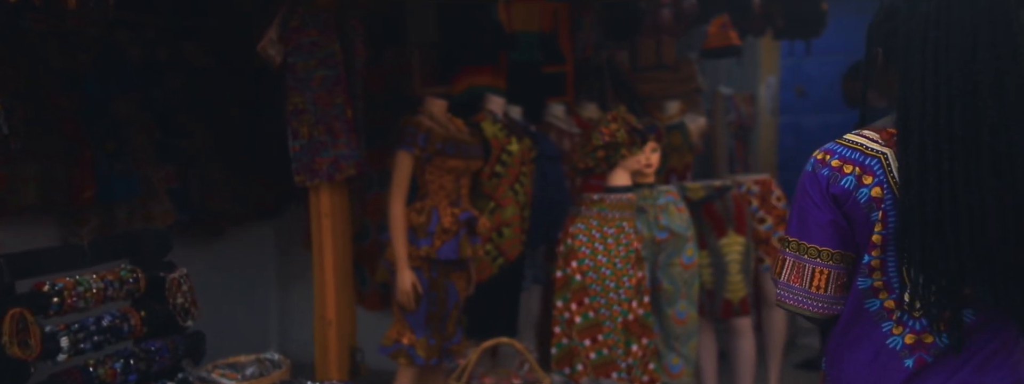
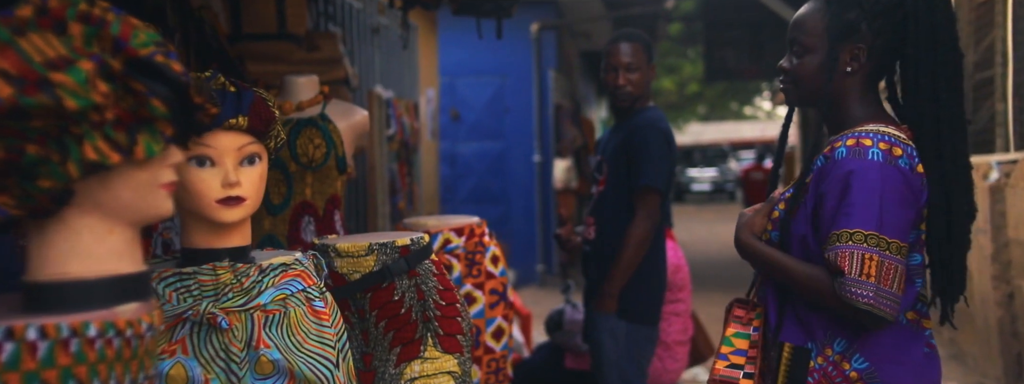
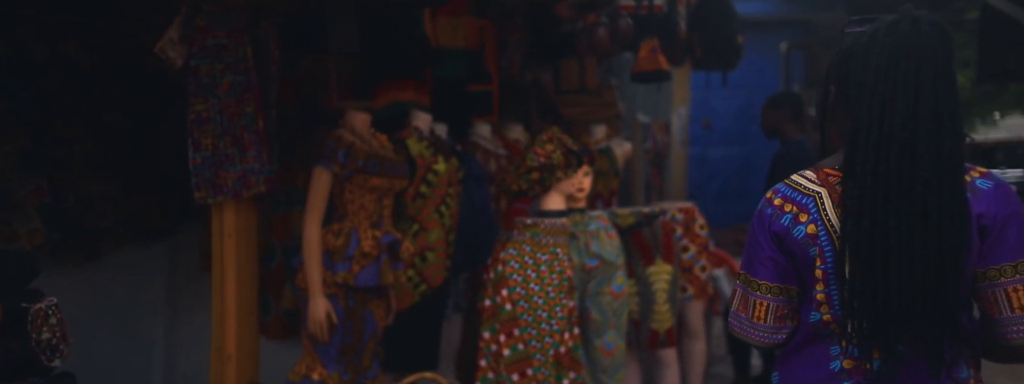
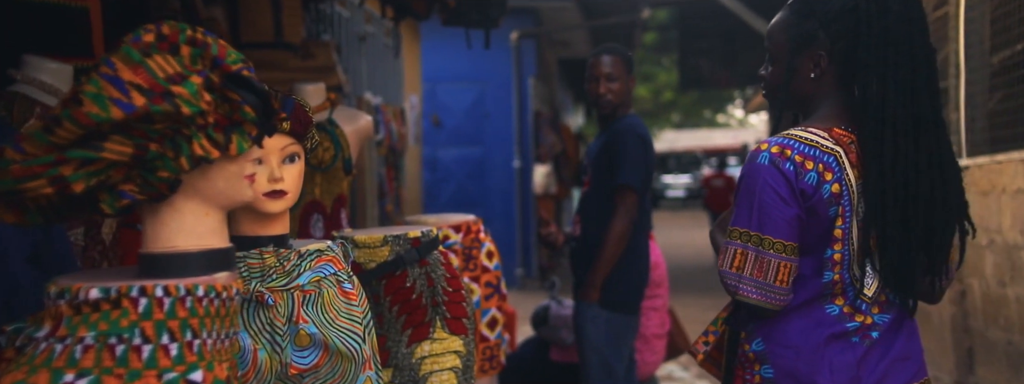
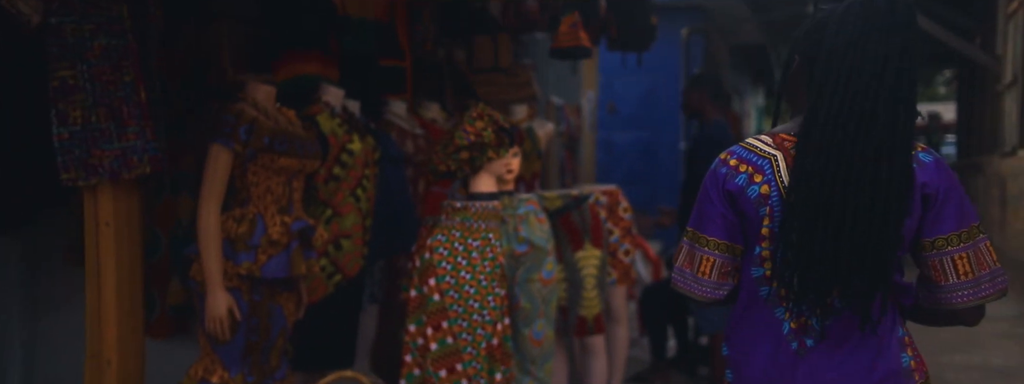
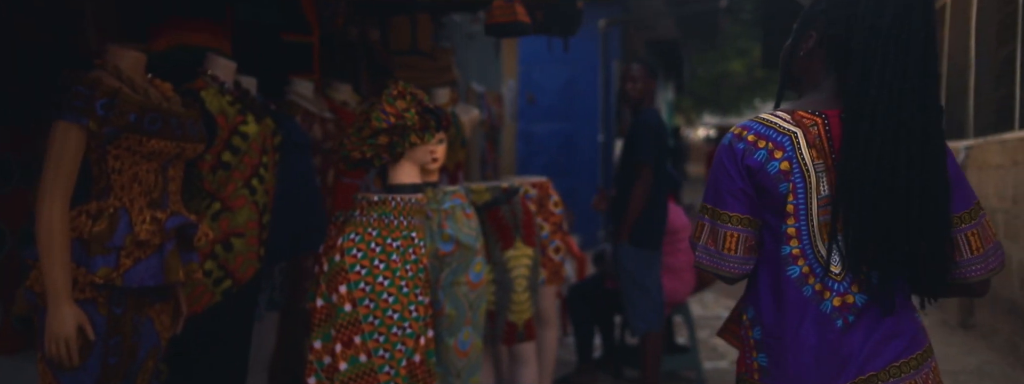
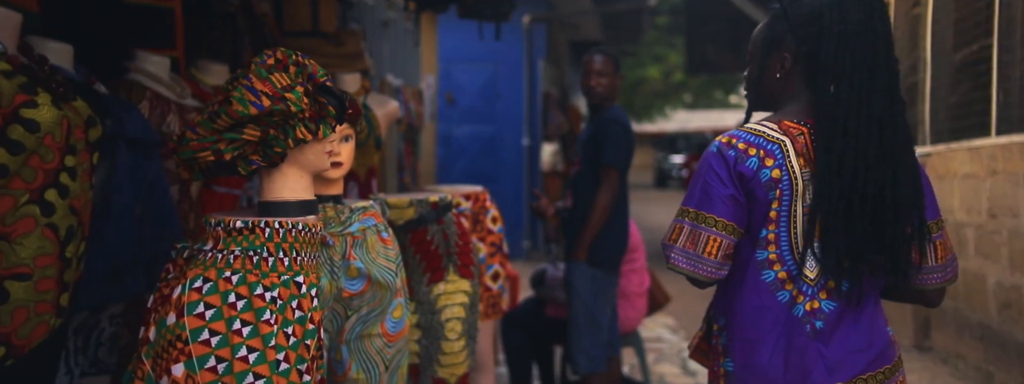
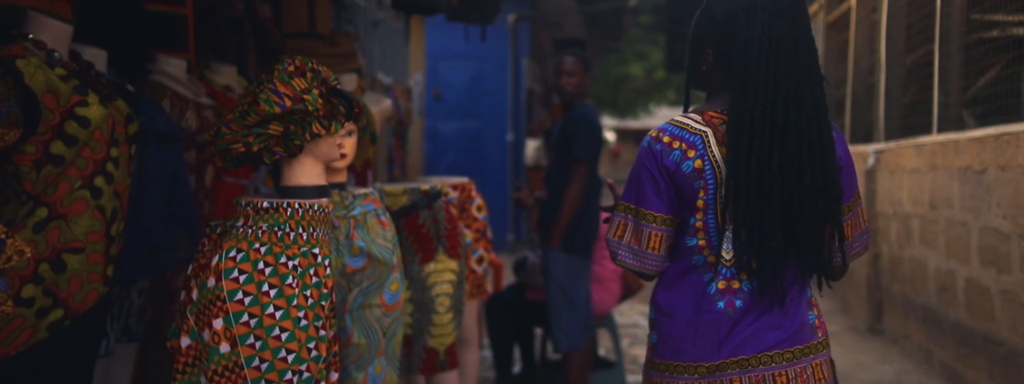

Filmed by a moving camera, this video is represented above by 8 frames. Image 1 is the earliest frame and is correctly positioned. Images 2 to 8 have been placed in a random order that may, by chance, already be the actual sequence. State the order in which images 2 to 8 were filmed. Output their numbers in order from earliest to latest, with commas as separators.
3, 5, 6, 8, 7, 4, 2
